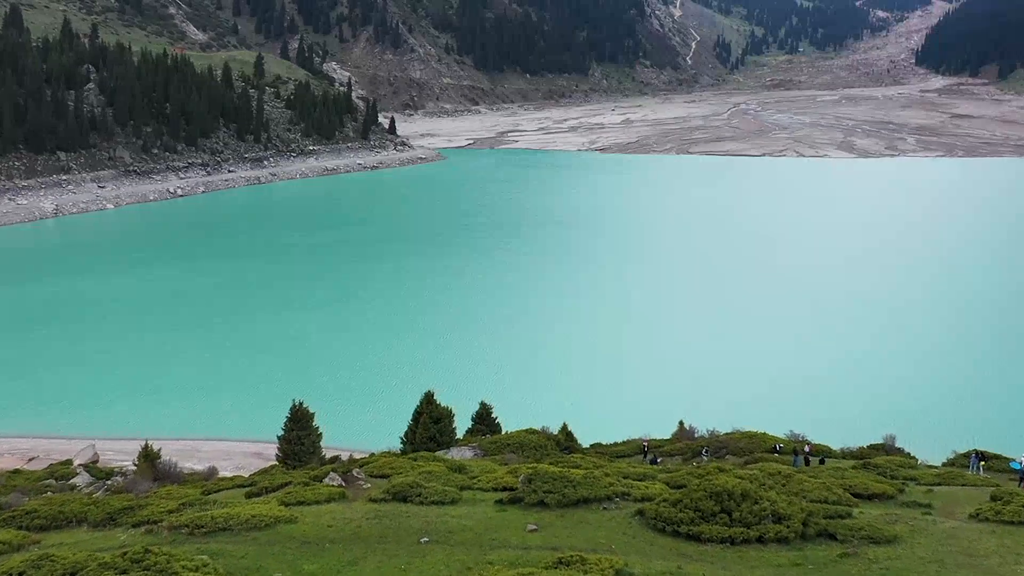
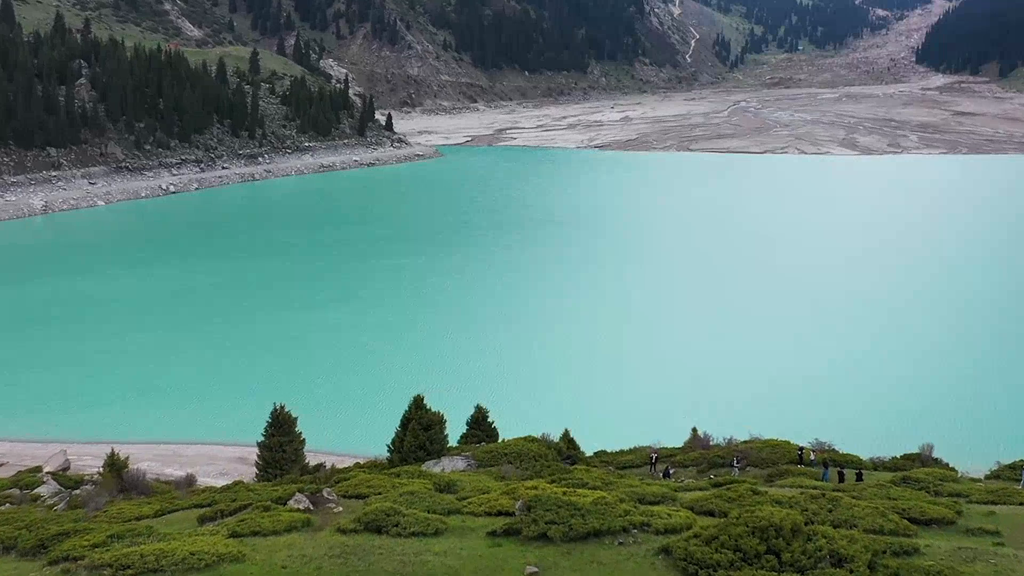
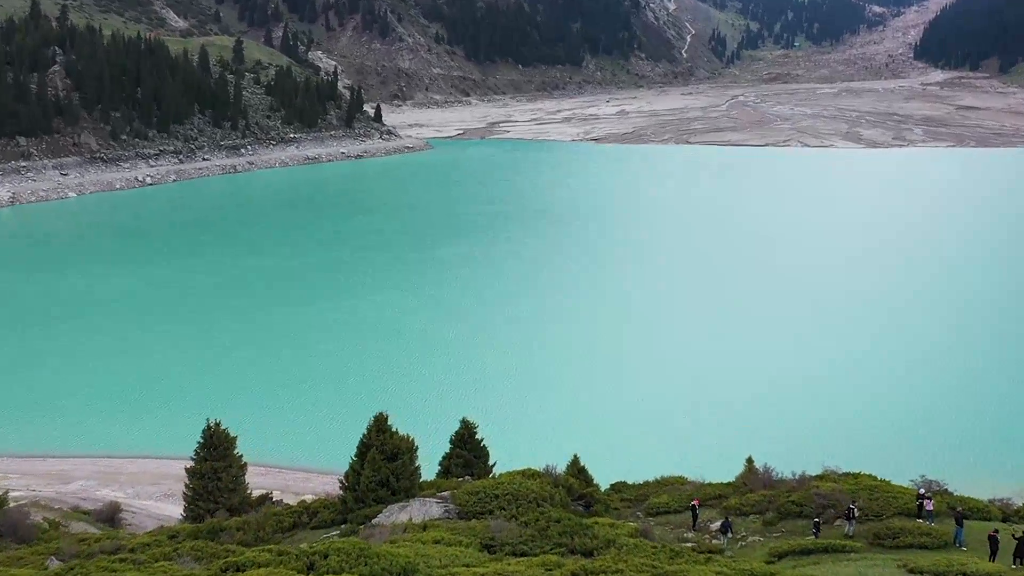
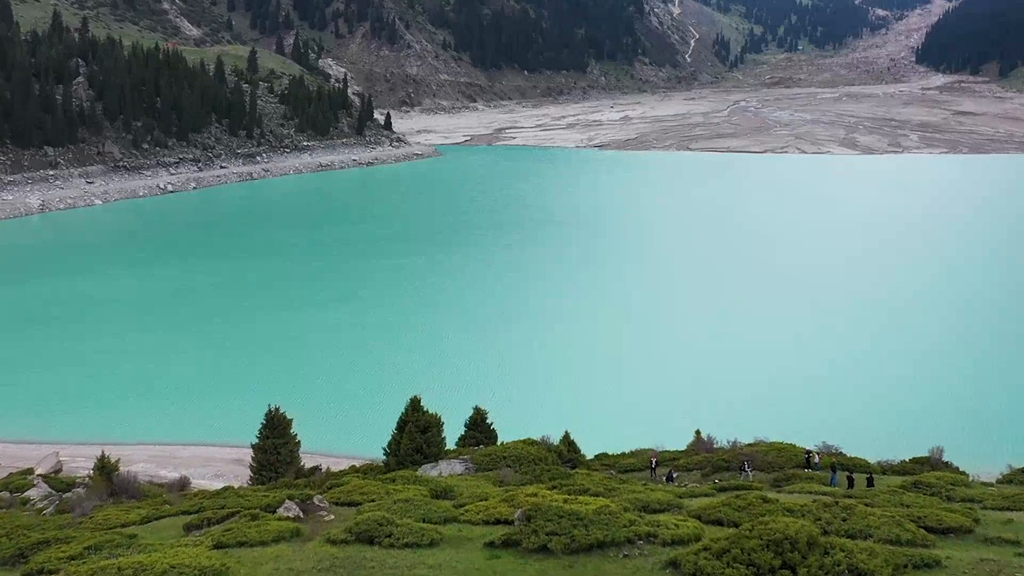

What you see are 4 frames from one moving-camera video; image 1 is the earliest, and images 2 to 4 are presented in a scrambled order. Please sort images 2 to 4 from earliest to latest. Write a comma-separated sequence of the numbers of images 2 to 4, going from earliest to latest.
2, 4, 3
